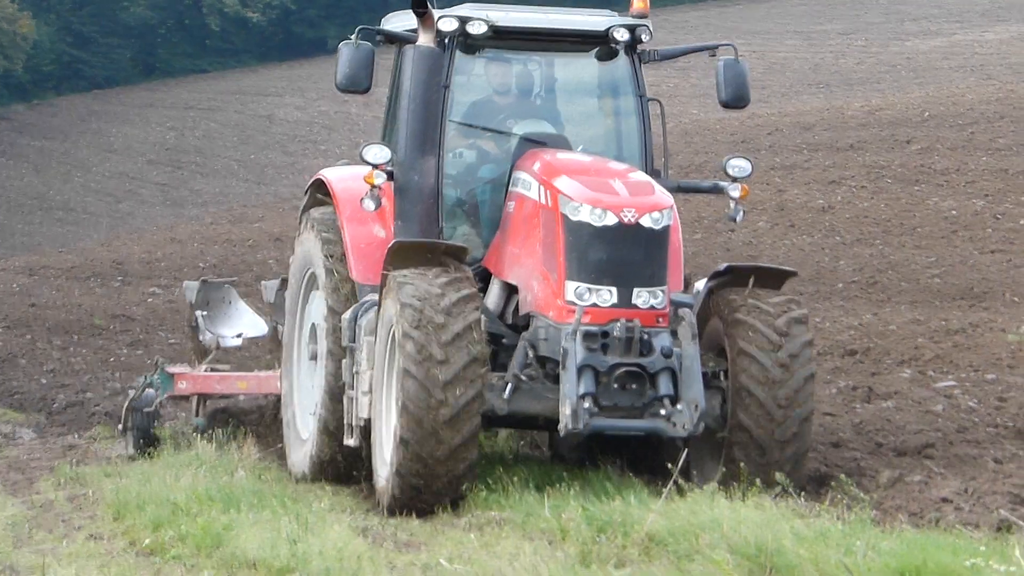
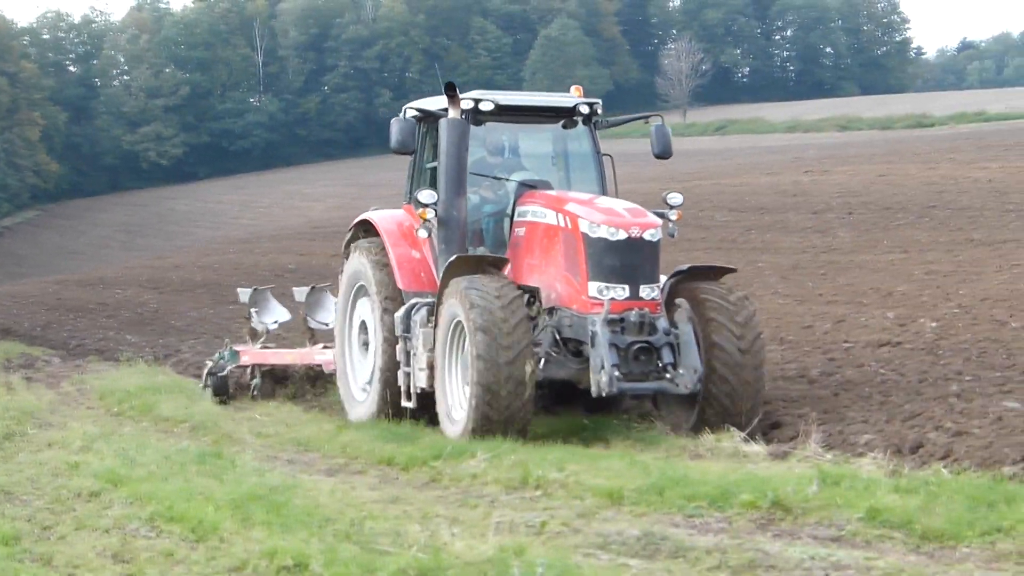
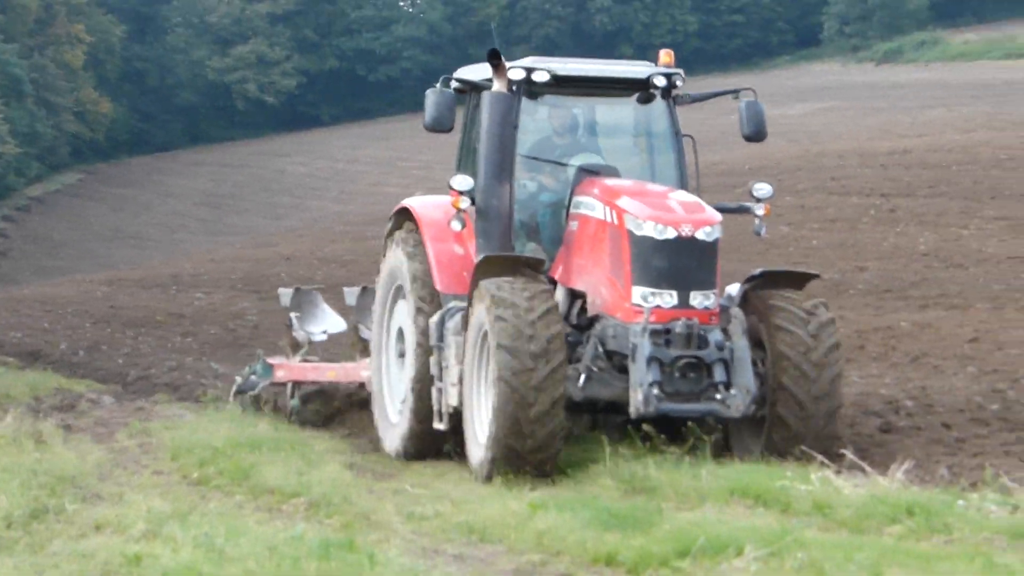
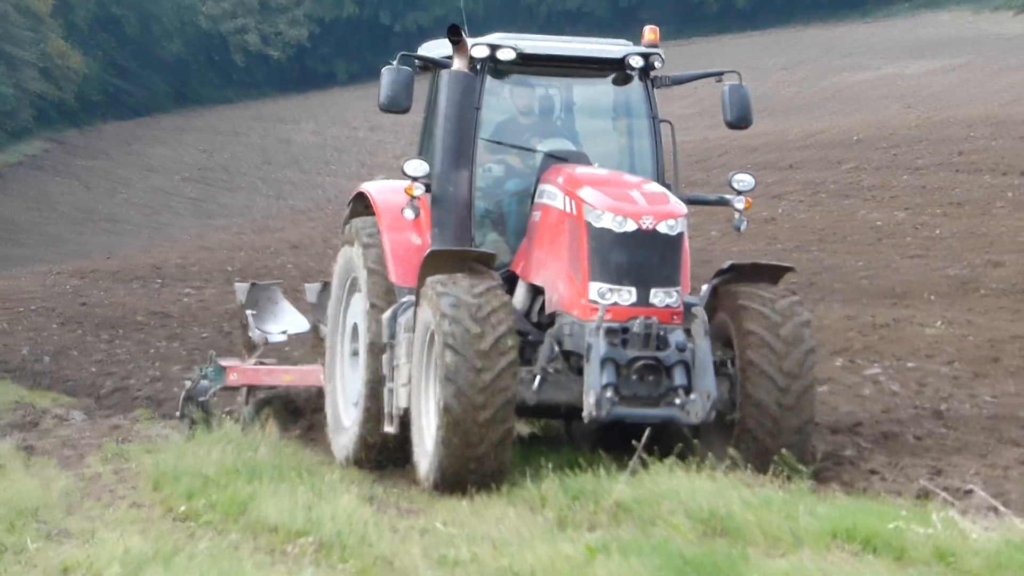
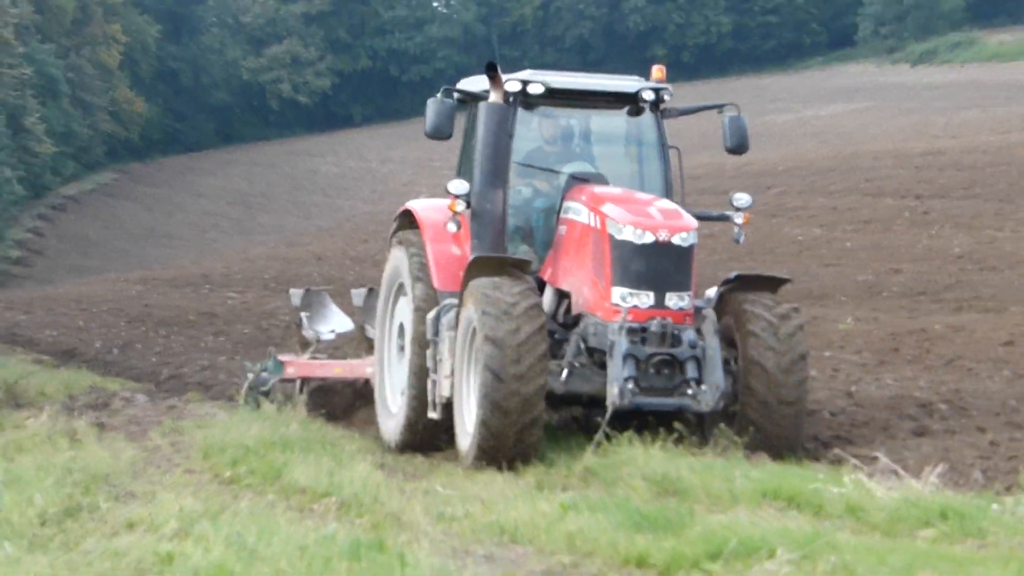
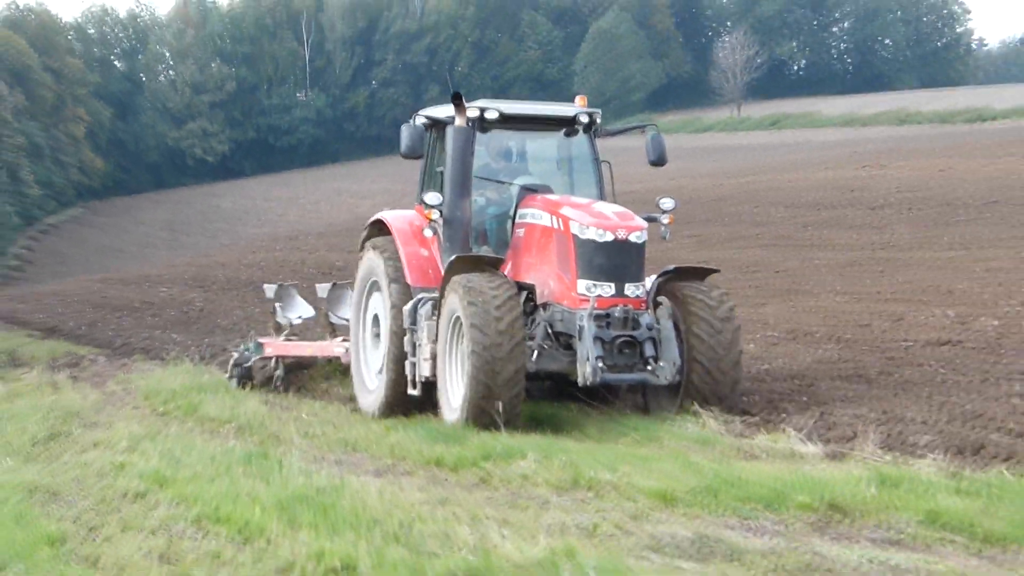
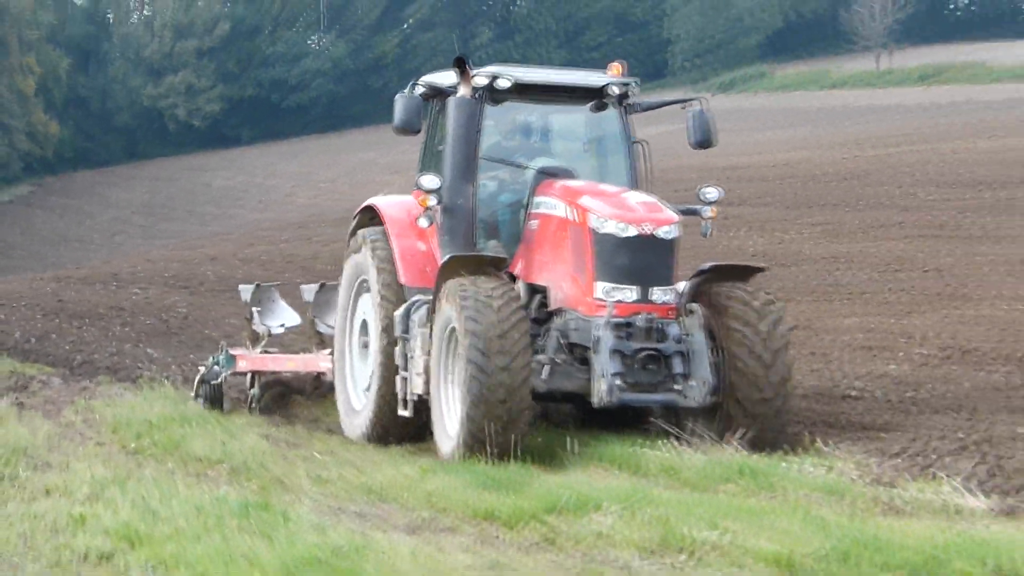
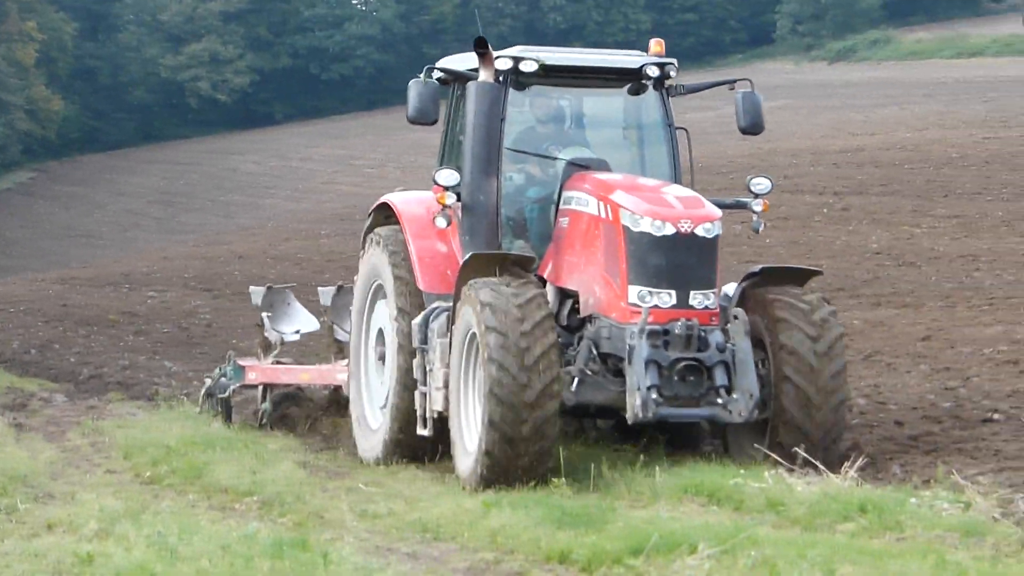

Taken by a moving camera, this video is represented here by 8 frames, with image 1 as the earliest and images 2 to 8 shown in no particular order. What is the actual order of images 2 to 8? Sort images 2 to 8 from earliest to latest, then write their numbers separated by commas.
4, 5, 3, 8, 7, 6, 2
